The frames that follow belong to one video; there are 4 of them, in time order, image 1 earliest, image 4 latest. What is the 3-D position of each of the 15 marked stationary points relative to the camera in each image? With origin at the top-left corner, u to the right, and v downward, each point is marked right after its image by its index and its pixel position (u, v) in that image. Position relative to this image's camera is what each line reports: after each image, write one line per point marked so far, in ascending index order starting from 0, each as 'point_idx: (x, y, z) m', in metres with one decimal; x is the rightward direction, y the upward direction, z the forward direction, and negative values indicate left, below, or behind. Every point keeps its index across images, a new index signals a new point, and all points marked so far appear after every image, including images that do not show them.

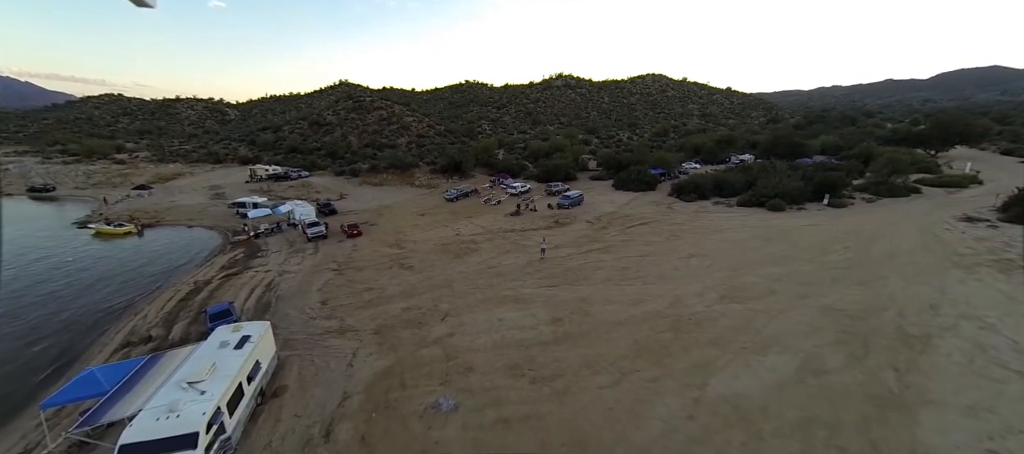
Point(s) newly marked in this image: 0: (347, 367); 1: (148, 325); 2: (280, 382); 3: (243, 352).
0: (-6.2, -5.3, +11.5) m
1: (-18.0, -4.8, +15.0) m
2: (-8.3, -5.5, +10.8) m
3: (-8.6, -4.0, +9.7) m
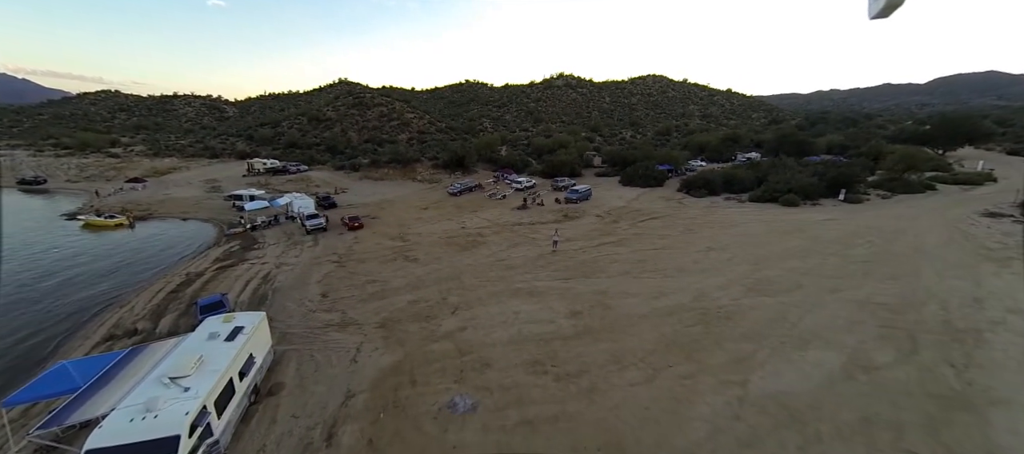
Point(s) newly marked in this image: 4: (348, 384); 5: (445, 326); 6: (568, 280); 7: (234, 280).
0: (-5.6, -4.7, +10.4) m
1: (-17.4, -4.2, +14.0) m
2: (-7.6, -4.9, +9.8) m
3: (-7.9, -3.3, +8.7) m
4: (-5.1, -4.9, +9.5) m
5: (-2.6, -3.9, +12.1) m
6: (+2.8, -2.7, +15.2) m
7: (-15.8, -3.0, +17.3) m
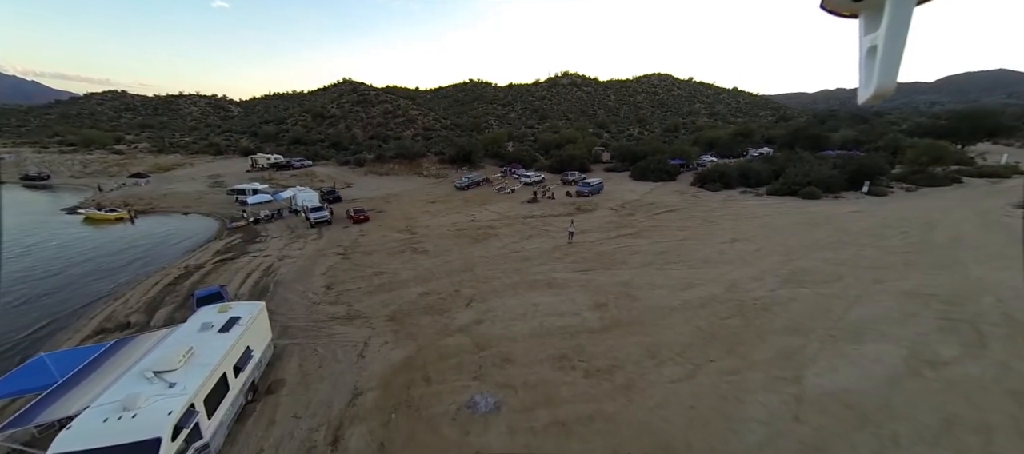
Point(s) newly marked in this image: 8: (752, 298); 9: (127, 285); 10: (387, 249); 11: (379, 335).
0: (-4.9, -4.1, +9.5) m
1: (-16.6, -3.6, +13.2) m
2: (-6.9, -4.4, +8.9) m
3: (-7.2, -2.8, +7.8) m
4: (-4.4, -4.3, +8.6) m
5: (-1.9, -3.4, +11.1) m
6: (+3.5, -2.1, +14.2) m
7: (-15.0, -2.5, +16.5) m
8: (+9.6, -2.9, +12.2) m
9: (-20.7, -3.1, +16.3) m
10: (-7.4, -1.3, +18.0) m
11: (-4.7, -3.8, +10.6) m
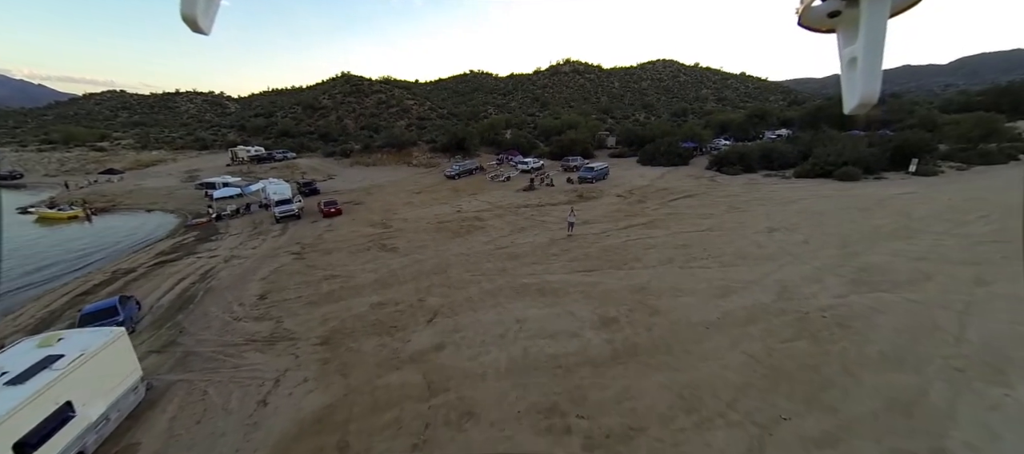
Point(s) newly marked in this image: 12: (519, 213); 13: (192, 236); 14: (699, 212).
0: (-5.5, -3.9, +6.6) m
1: (-17.3, -3.5, +10.5) m
2: (-7.6, -4.2, +6.0) m
3: (-8.0, -2.7, +4.9) m
4: (-5.1, -4.1, +5.7) m
5: (-2.6, -3.1, +8.2) m
6: (+2.9, -1.7, +11.1) m
7: (-15.6, -2.3, +13.7) m
8: (+8.9, -2.4, +9.0) m
9: (-21.3, -3.0, +13.7) m
10: (-8.0, -1.0, +15.1) m
11: (-5.3, -3.5, +7.7) m
12: (+0.4, +0.8, +18.4) m
13: (-20.7, -0.6, +19.7) m
14: (+10.7, +0.8, +17.6) m
